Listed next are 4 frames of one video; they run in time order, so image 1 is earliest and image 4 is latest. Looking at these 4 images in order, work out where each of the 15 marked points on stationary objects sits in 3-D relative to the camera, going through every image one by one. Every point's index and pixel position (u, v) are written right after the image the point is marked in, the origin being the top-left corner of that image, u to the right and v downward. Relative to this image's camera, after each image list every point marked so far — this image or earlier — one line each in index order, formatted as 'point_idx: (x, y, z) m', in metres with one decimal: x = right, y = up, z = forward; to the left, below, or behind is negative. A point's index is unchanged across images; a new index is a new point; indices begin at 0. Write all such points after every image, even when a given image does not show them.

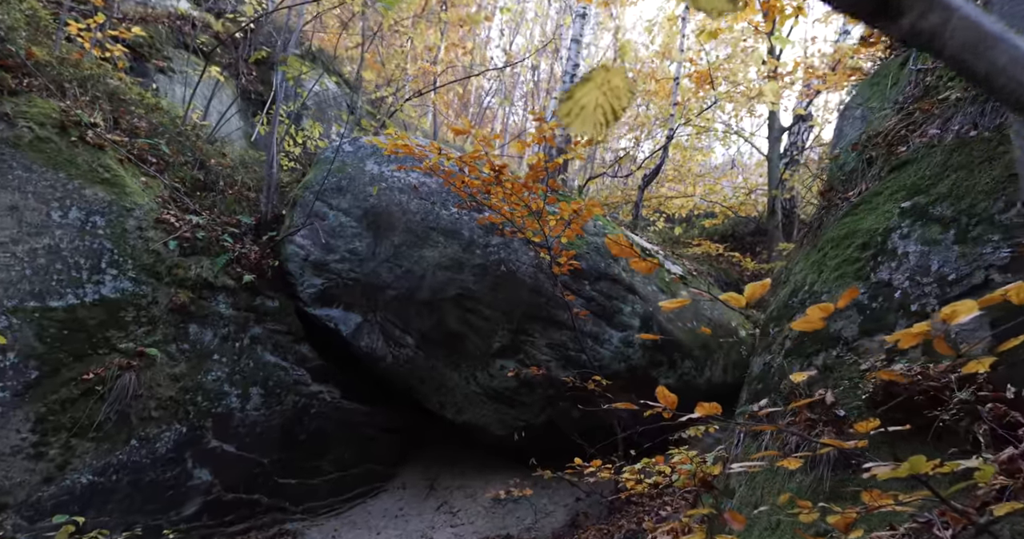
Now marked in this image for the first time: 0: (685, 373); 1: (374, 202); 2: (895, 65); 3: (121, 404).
0: (+1.7, -1.0, +6.8) m
1: (-1.4, +0.7, +6.8) m
2: (+2.4, +1.3, +4.3) m
3: (-3.0, -1.0, +5.1) m
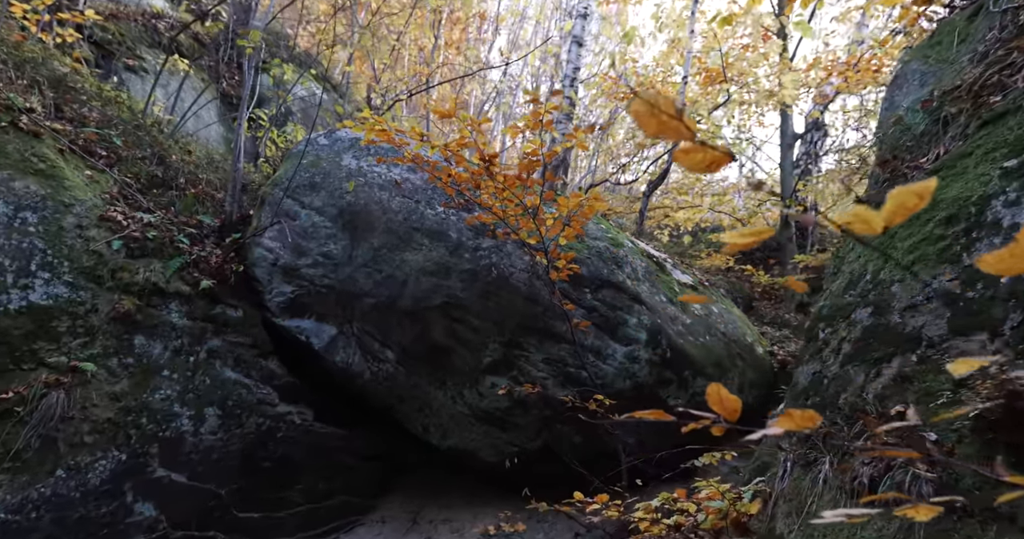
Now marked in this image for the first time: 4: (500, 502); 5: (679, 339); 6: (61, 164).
0: (+1.7, -1.1, +6.1) m
1: (-1.5, +0.6, +6.1) m
2: (+2.3, +1.3, +3.6) m
3: (-3.0, -1.0, +4.4) m
4: (-0.1, -2.1, +6.1) m
5: (+1.5, -0.6, +6.2) m
6: (-3.5, +0.8, +5.2) m
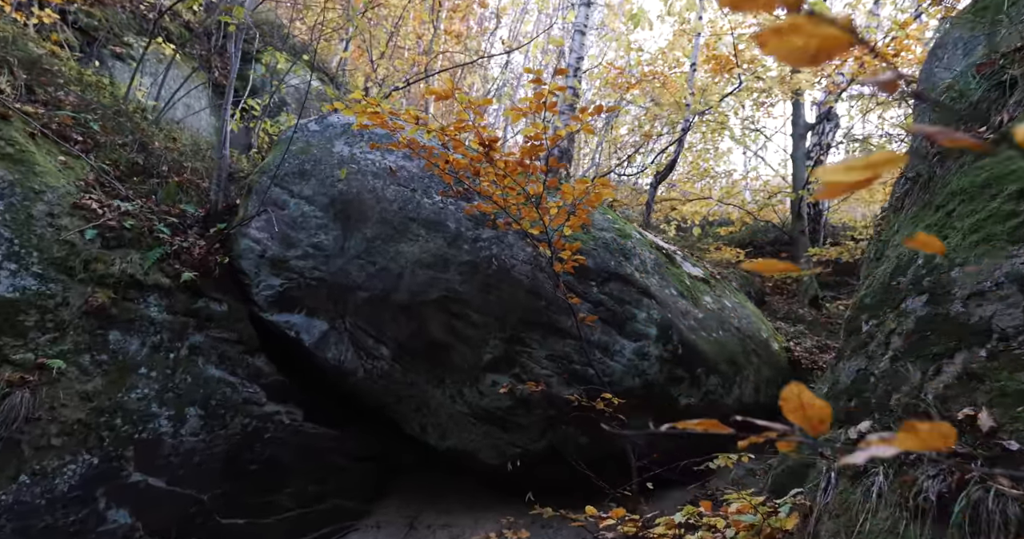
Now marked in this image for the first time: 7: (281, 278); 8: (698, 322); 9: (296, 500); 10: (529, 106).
0: (+1.7, -1.0, +5.7) m
1: (-1.4, +0.7, +5.7) m
2: (+2.4, +1.4, +3.3) m
3: (-3.0, -1.0, +4.1) m
4: (-0.1, -2.0, +5.8) m
5: (+1.6, -0.6, +5.9) m
6: (-3.5, +0.9, +4.9) m
7: (-1.9, -0.1, +5.5) m
8: (+1.7, -0.5, +6.0) m
9: (-1.7, -1.8, +5.3) m
10: (+0.1, +1.2, +5.0) m
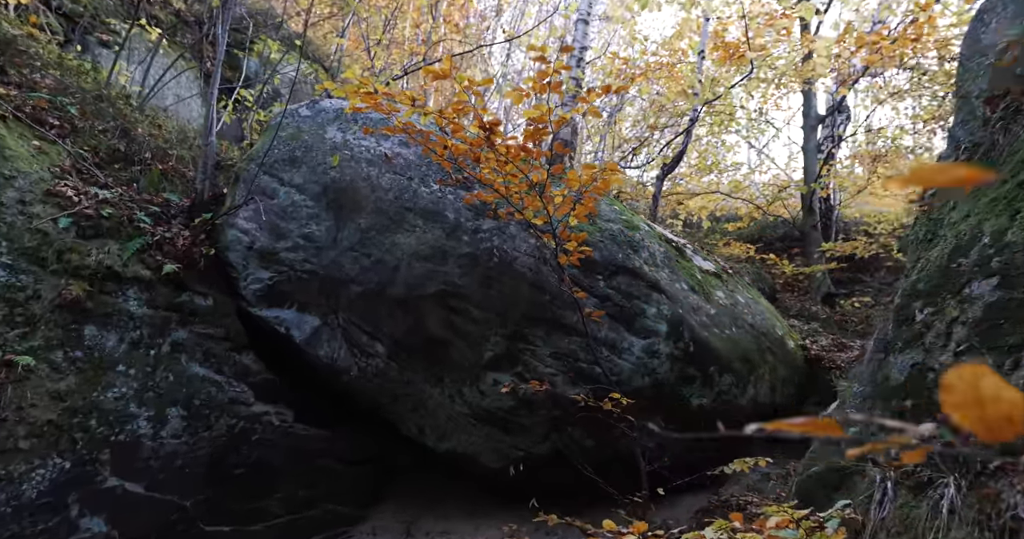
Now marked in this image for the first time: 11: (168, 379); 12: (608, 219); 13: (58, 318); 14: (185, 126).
0: (+1.7, -1.0, +5.4) m
1: (-1.4, +0.7, +5.4) m
2: (+2.4, +1.5, +2.9) m
3: (-3.0, -0.9, +3.8) m
4: (-0.1, -2.0, +5.5) m
5: (+1.6, -0.5, +5.6) m
6: (-3.5, +0.9, +4.6) m
7: (-1.9, 0.0, +5.2) m
8: (+1.7, -0.4, +5.7) m
9: (-1.7, -1.8, +5.0) m
10: (+0.1, +1.3, +4.7) m
11: (-2.3, -0.7, +4.6) m
12: (+0.8, +0.5, +5.9) m
13: (-2.9, -0.3, +4.3) m
14: (-3.3, +1.5, +6.9) m
